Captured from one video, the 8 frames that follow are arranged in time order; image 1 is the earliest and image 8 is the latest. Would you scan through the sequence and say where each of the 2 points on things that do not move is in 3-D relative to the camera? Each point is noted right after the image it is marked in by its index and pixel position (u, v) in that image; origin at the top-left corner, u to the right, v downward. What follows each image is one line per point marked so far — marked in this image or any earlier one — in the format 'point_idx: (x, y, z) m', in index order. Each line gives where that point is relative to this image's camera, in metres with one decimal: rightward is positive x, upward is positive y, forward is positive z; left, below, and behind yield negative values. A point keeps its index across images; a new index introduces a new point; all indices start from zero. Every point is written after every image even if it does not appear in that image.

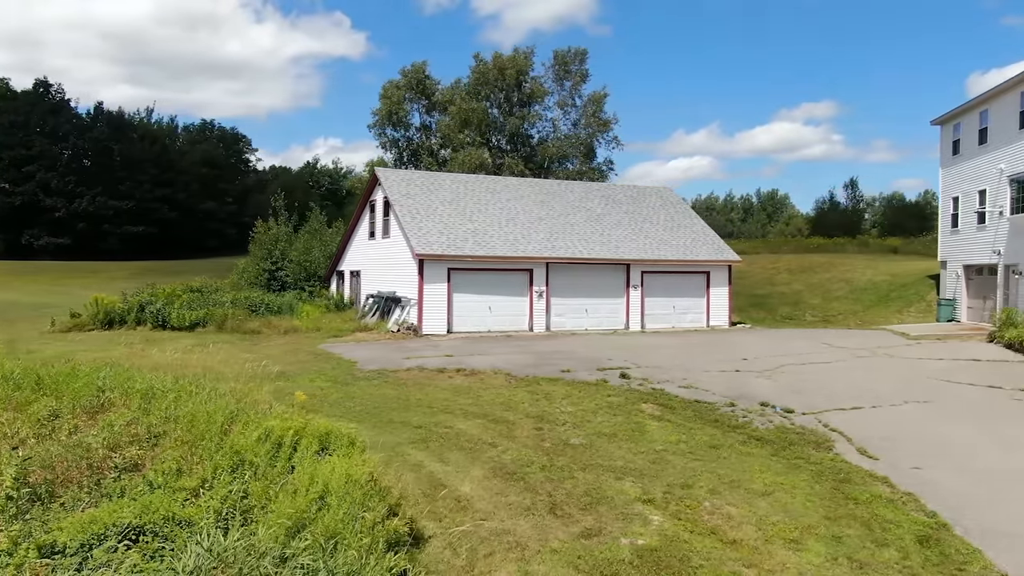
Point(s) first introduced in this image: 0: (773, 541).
0: (+2.4, -2.3, +8.6) m
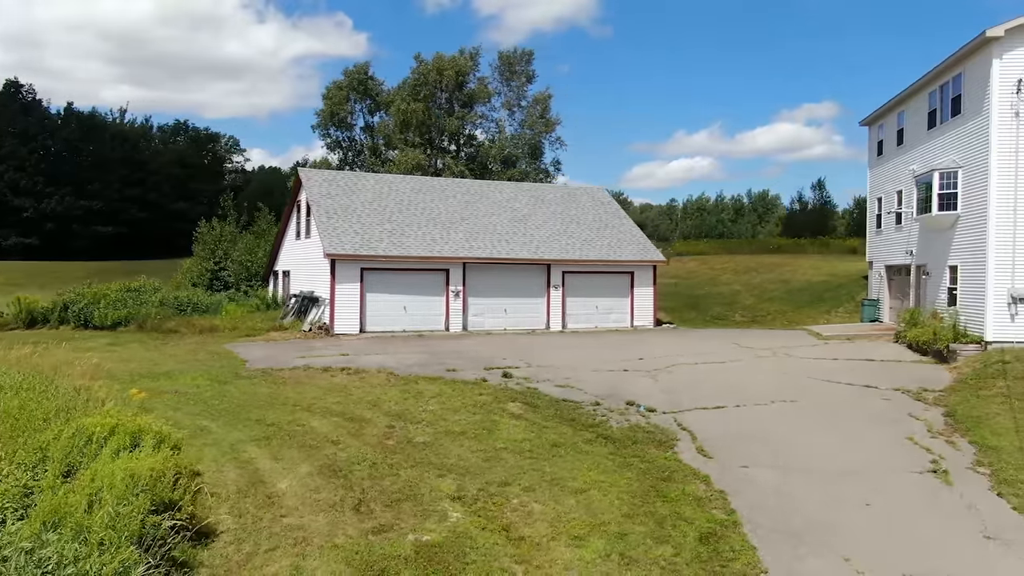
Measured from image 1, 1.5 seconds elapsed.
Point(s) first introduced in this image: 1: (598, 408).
0: (+0.4, -2.3, +8.7) m
1: (+1.2, -1.7, +13.4) m
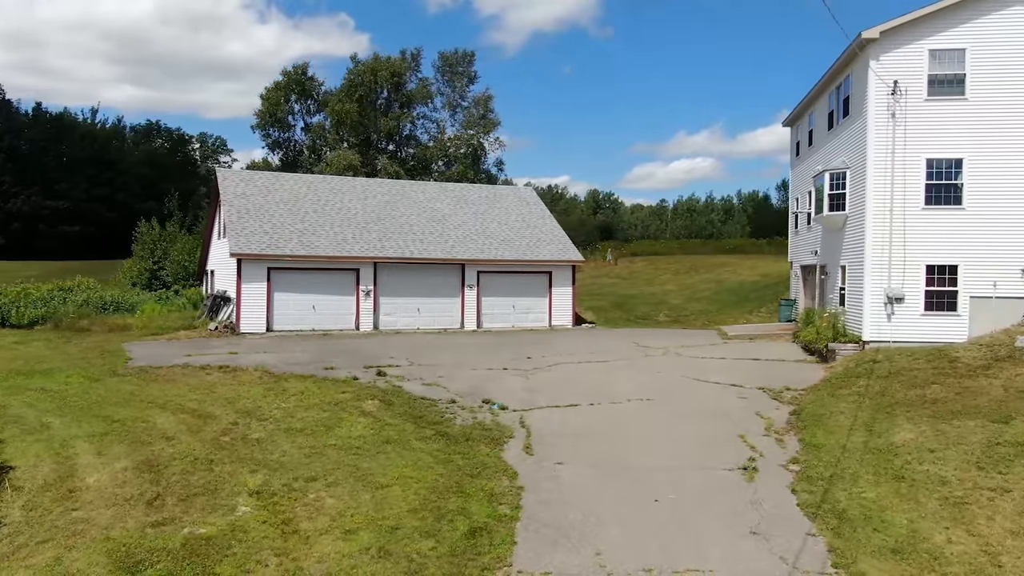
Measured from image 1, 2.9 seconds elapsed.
0: (-1.7, -2.3, +8.8) m
1: (-0.9, -1.7, +13.5) m
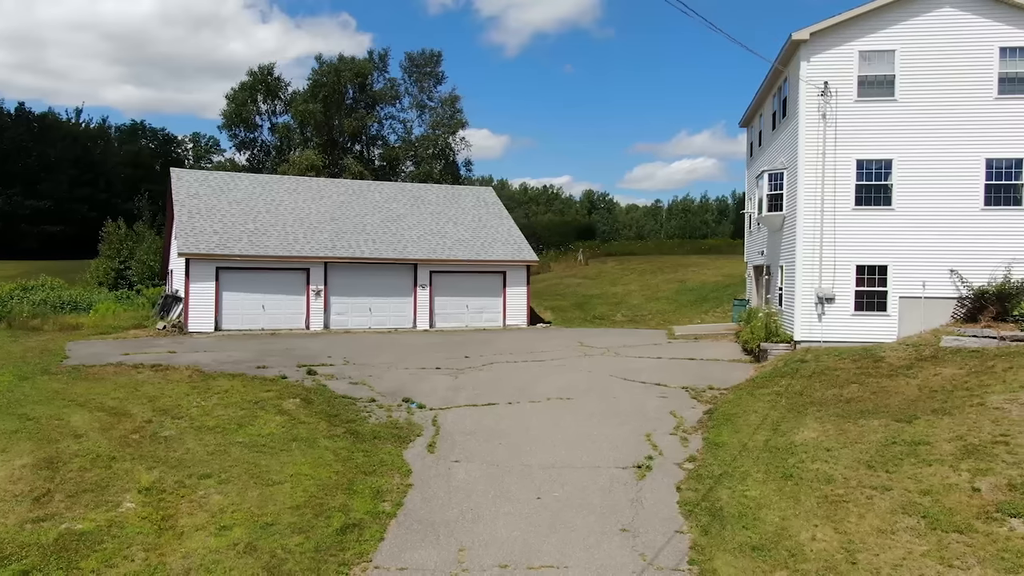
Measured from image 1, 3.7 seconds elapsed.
0: (-2.9, -2.3, +9.0) m
1: (-2.1, -1.7, +13.6) m
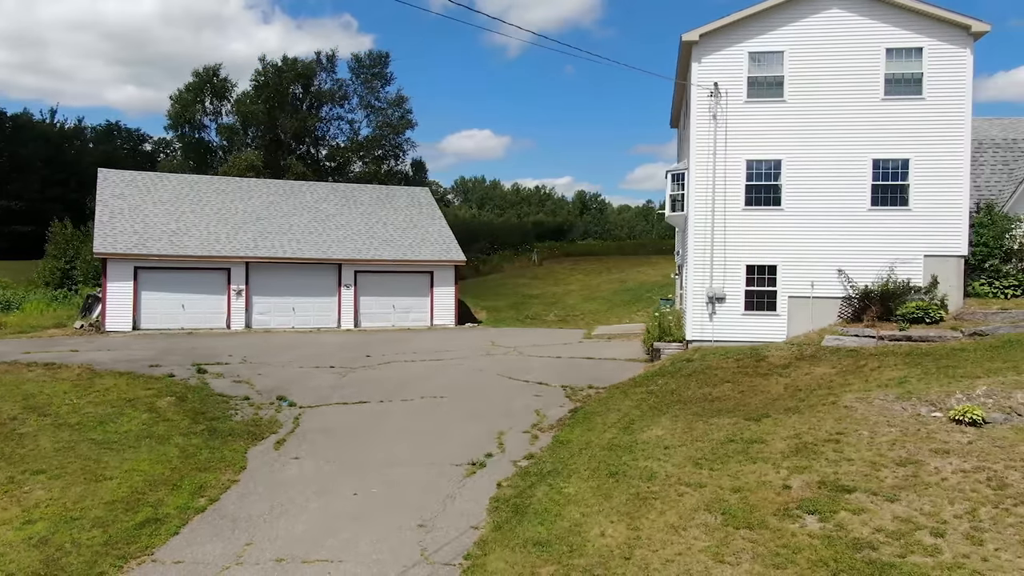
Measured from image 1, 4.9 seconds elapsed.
0: (-4.9, -2.3, +9.1) m
1: (-4.0, -1.7, +13.8) m
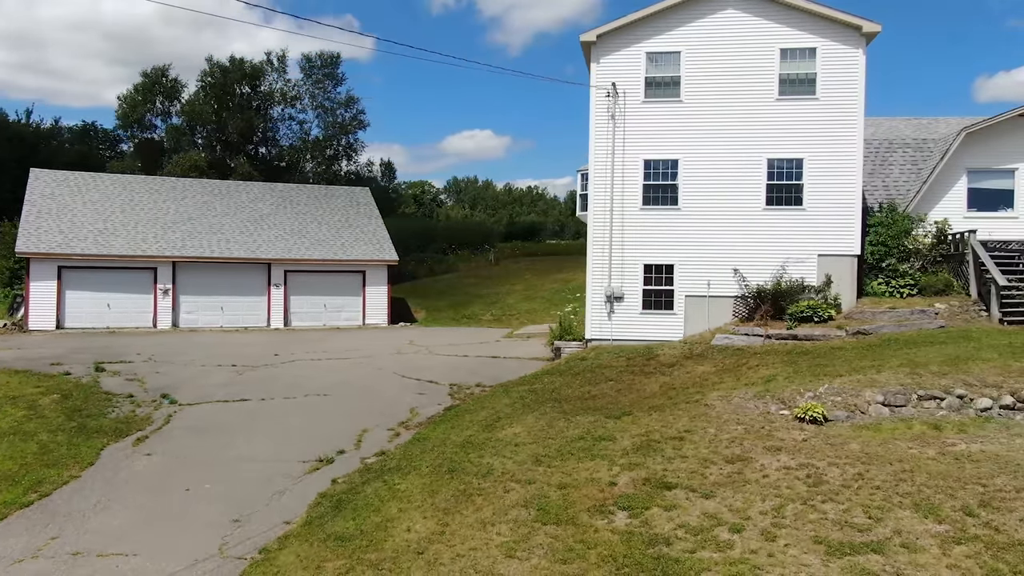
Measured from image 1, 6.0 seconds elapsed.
0: (-6.7, -2.3, +9.2) m
1: (-5.8, -1.7, +13.9) m
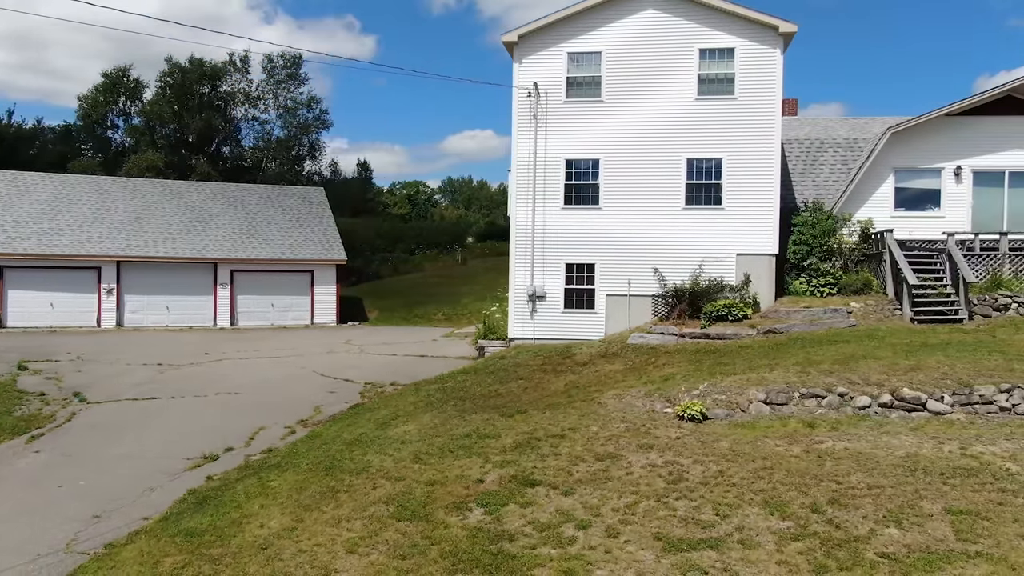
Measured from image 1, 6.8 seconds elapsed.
0: (-8.1, -2.3, +9.4) m
1: (-7.2, -1.7, +14.0) m
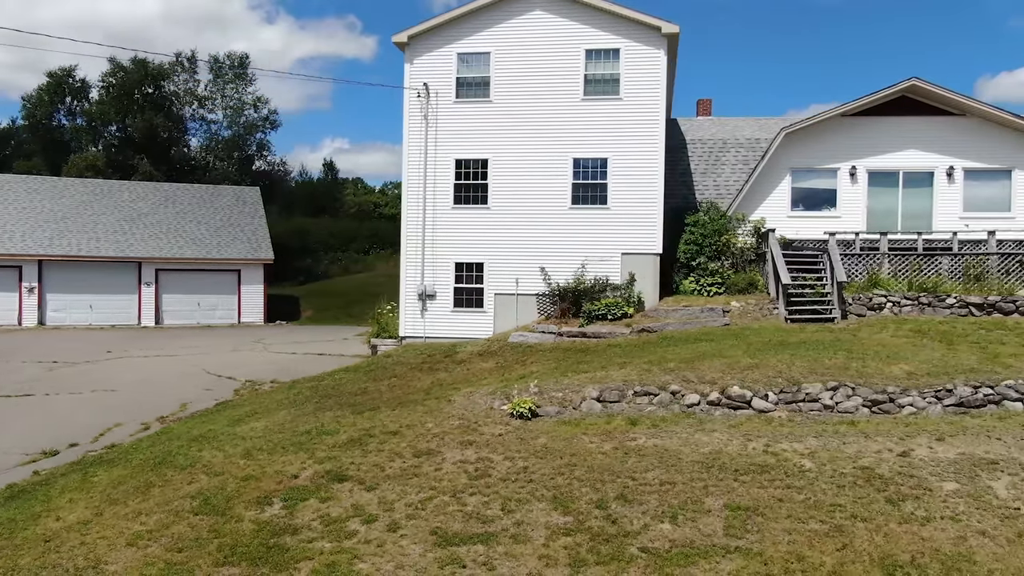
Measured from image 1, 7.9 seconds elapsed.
0: (-10.2, -2.2, +9.5) m
1: (-9.2, -1.6, +14.2) m
